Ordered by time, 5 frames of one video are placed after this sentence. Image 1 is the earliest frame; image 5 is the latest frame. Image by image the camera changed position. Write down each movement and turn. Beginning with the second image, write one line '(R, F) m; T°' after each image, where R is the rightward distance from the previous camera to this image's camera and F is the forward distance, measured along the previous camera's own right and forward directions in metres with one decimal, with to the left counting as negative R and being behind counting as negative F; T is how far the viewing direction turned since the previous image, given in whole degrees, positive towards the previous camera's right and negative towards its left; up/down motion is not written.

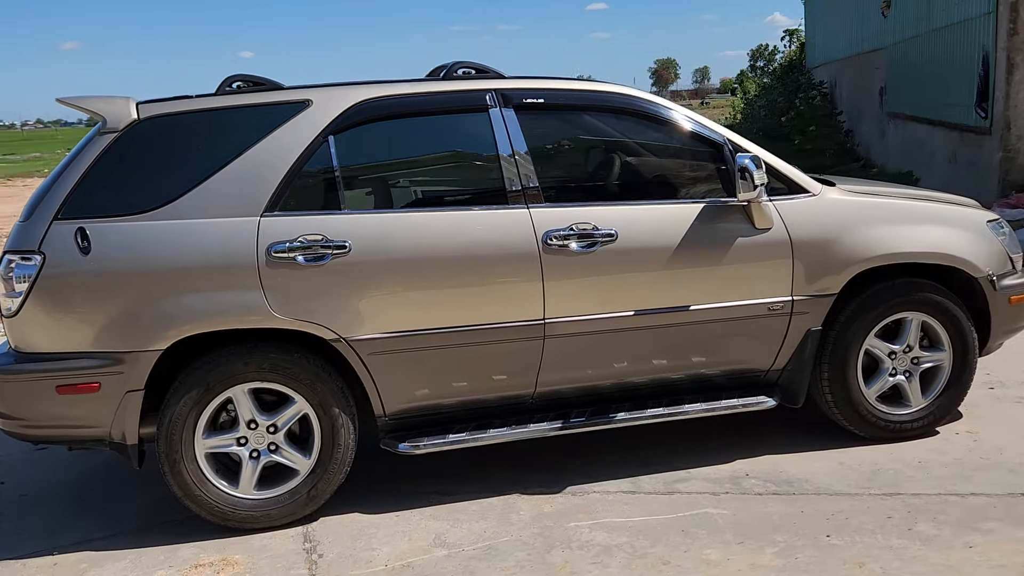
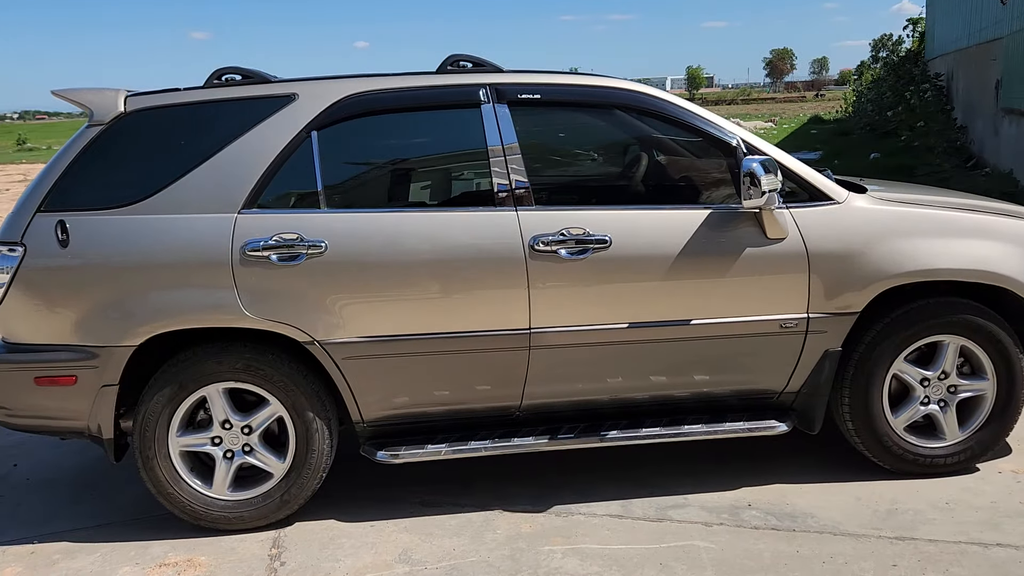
(+0.4, +0.2) m; -6°
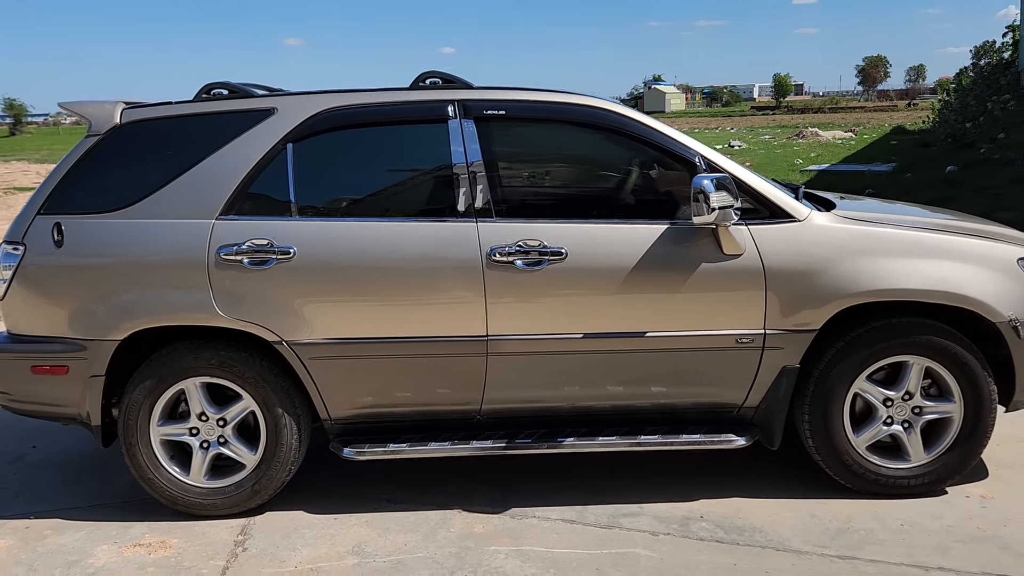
(+0.5, -0.1) m; -5°
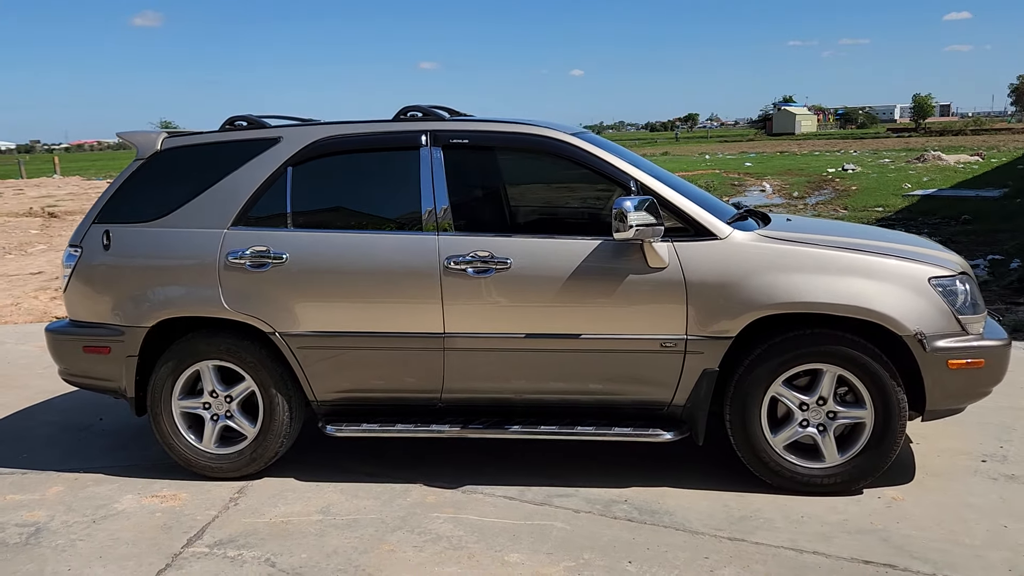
(+0.7, -0.5) m; -7°
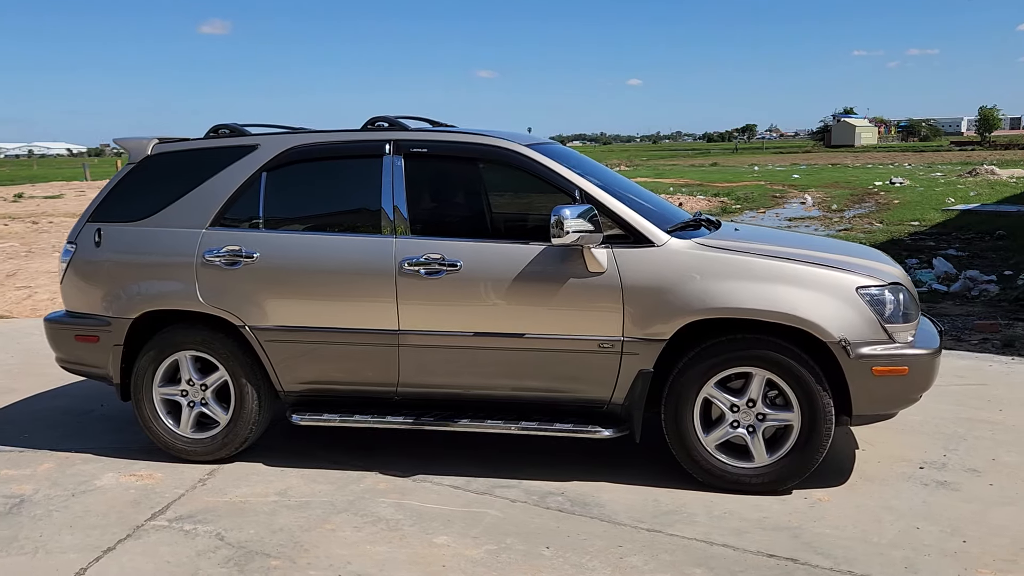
(+0.5, -0.2) m; -3°
